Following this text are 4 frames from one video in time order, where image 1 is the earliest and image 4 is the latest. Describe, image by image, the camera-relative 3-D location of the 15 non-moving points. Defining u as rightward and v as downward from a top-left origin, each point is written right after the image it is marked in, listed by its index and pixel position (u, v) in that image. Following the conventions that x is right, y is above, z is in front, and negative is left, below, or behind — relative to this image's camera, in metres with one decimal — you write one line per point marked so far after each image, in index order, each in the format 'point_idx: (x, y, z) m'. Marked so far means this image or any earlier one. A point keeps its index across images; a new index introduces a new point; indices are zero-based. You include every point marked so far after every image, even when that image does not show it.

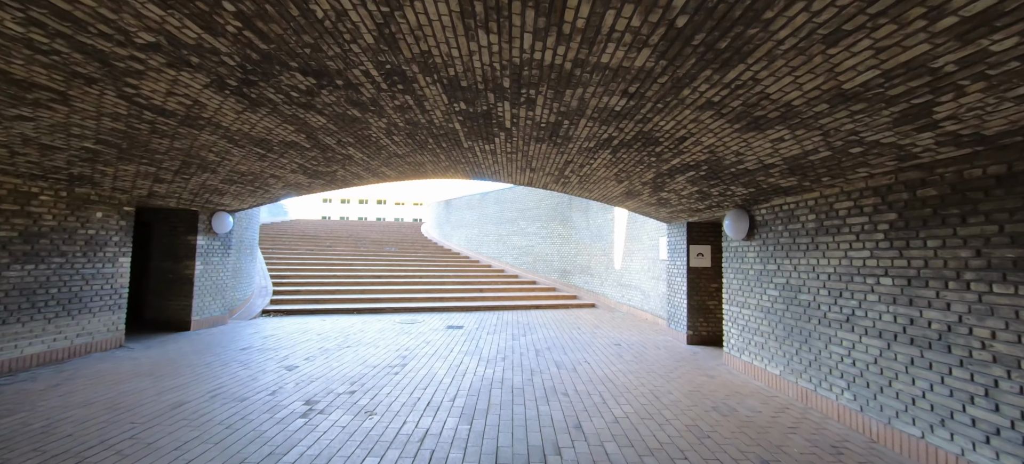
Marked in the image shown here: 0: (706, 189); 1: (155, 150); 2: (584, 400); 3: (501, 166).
0: (+2.6, +0.6, +4.9) m
1: (-4.5, +1.0, +4.6) m
2: (+0.8, -1.8, +4.0) m
3: (-0.2, +1.1, +6.3) m
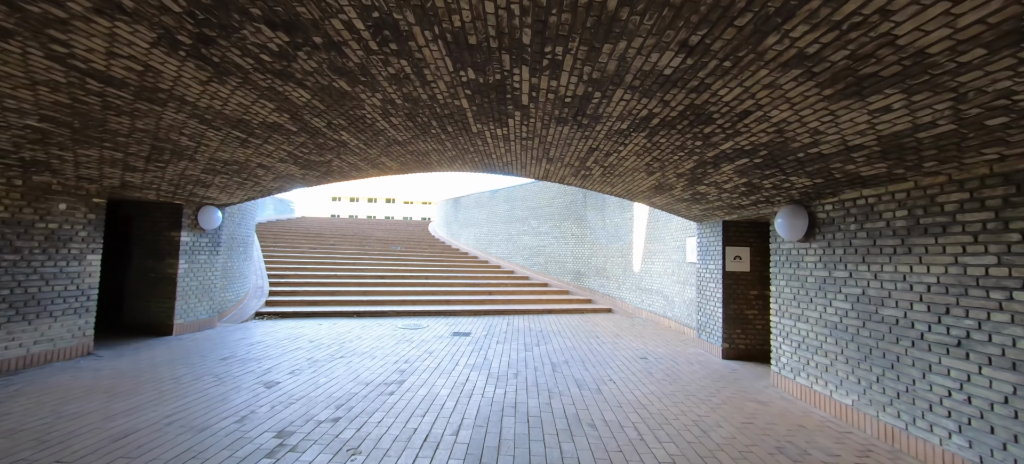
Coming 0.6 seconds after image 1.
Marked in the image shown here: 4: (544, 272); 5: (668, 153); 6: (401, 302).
0: (+2.7, +0.6, +4.1) m
1: (-4.3, +1.1, +4.0) m
2: (+0.9, -1.8, +3.2) m
3: (0.0, +1.2, +5.6) m
4: (+1.2, -1.5, +13.8) m
5: (+1.8, +0.9, +4.1) m
6: (-3.1, -2.0, +10.4) m
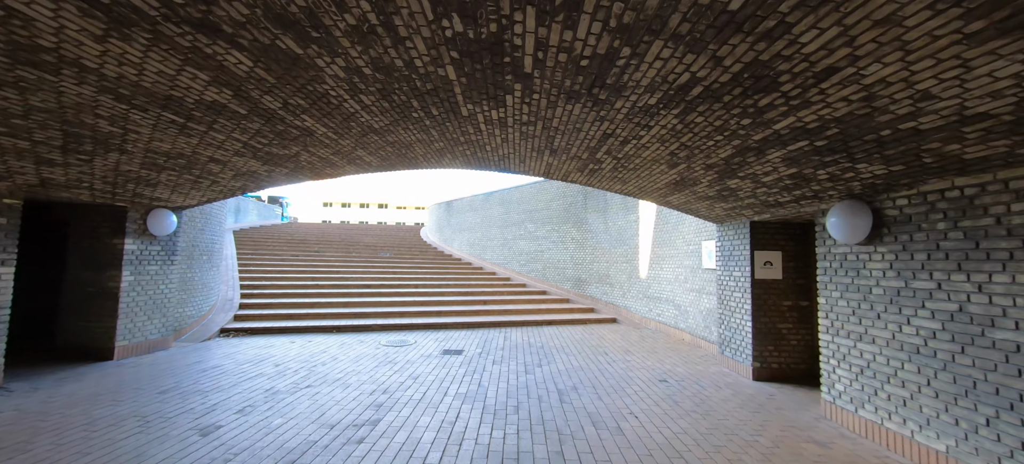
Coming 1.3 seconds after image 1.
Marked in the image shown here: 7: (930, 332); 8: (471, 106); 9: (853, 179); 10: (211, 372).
0: (+2.7, +0.6, +3.4) m
1: (-4.3, +1.0, +3.1) m
2: (+0.9, -1.8, +2.4) m
3: (0.0, +1.1, +4.8) m
4: (+1.0, -1.6, +13.0) m
5: (+1.8, +0.9, +3.4) m
6: (-3.2, -2.1, +9.5) m
7: (+3.3, -0.8, +2.9) m
8: (-0.4, +1.2, +3.7) m
9: (+3.0, +0.5, +3.2) m
10: (-4.3, -2.0, +5.3) m
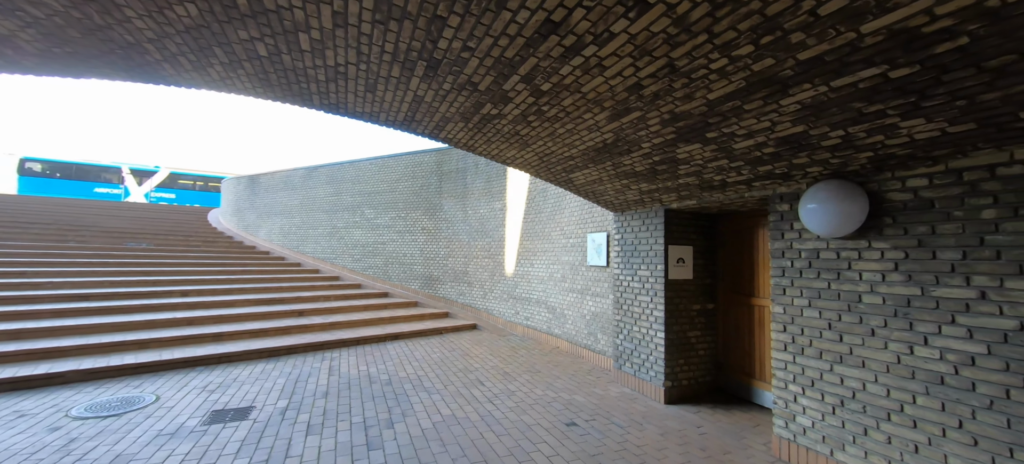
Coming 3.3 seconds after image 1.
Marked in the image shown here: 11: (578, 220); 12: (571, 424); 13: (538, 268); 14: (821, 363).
0: (+2.0, +0.7, +2.4) m
1: (-4.3, +1.3, -0.8) m
2: (+0.6, -1.7, +0.8) m
3: (-1.1, +1.3, +2.5) m
4: (-3.6, -1.3, +10.4) m
5: (+1.1, +1.0, +2.0) m
6: (-6.1, -1.7, +5.6) m
7: (+2.7, -0.7, +2.2) m
8: (-1.0, +1.4, +1.3) m
9: (+2.3, +0.5, +2.3) m
10: (-5.3, -1.7, +1.3) m
11: (+1.1, +0.2, +6.5) m
12: (+0.6, -1.9, +3.7) m
13: (+0.6, -0.8, +7.6) m
14: (+2.4, -1.0, +2.8) m
